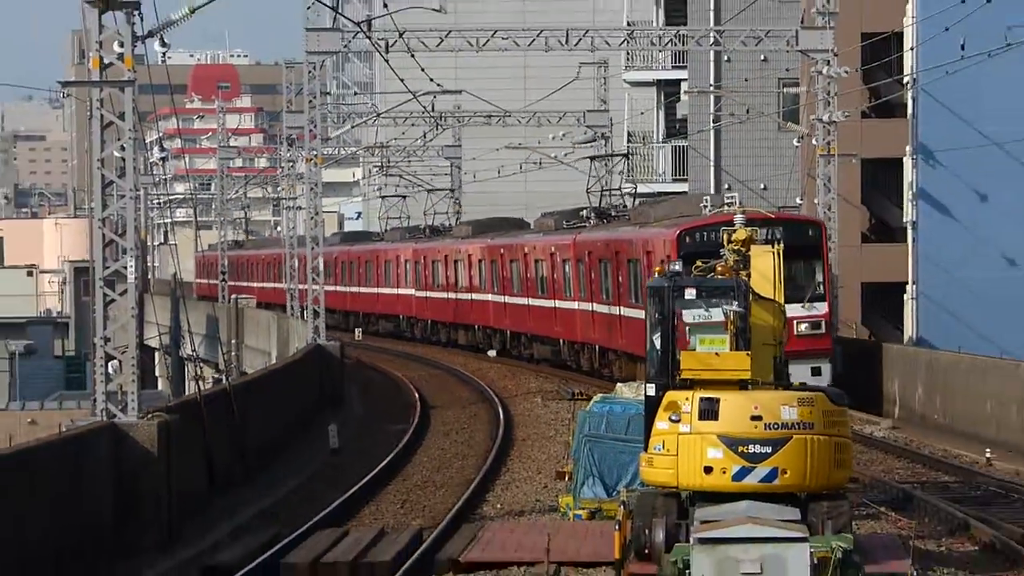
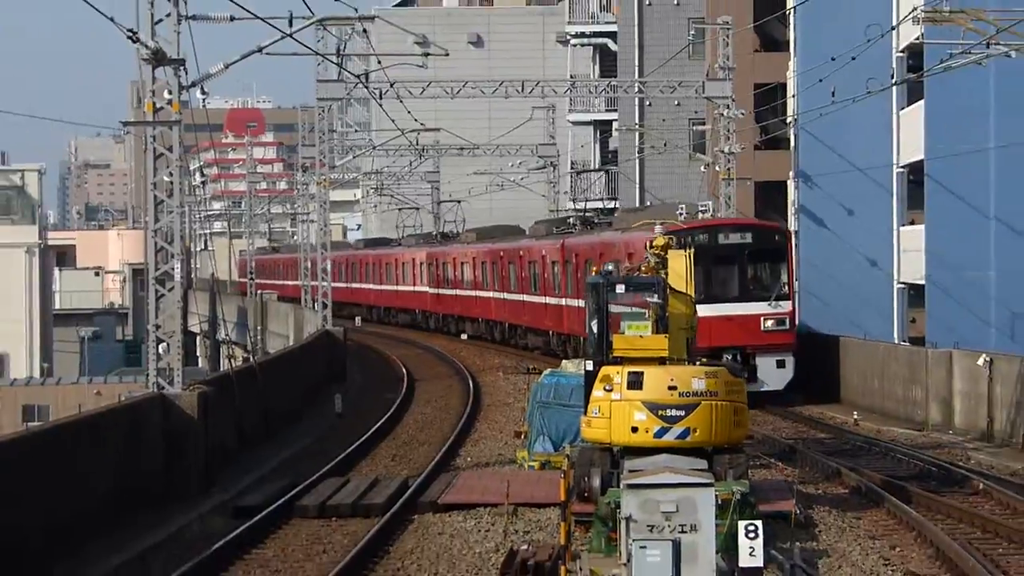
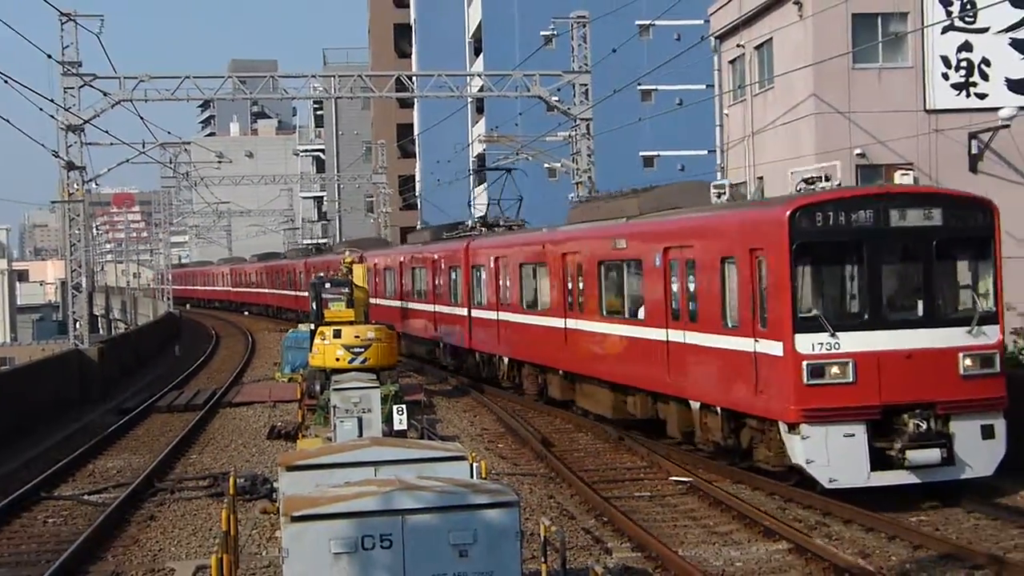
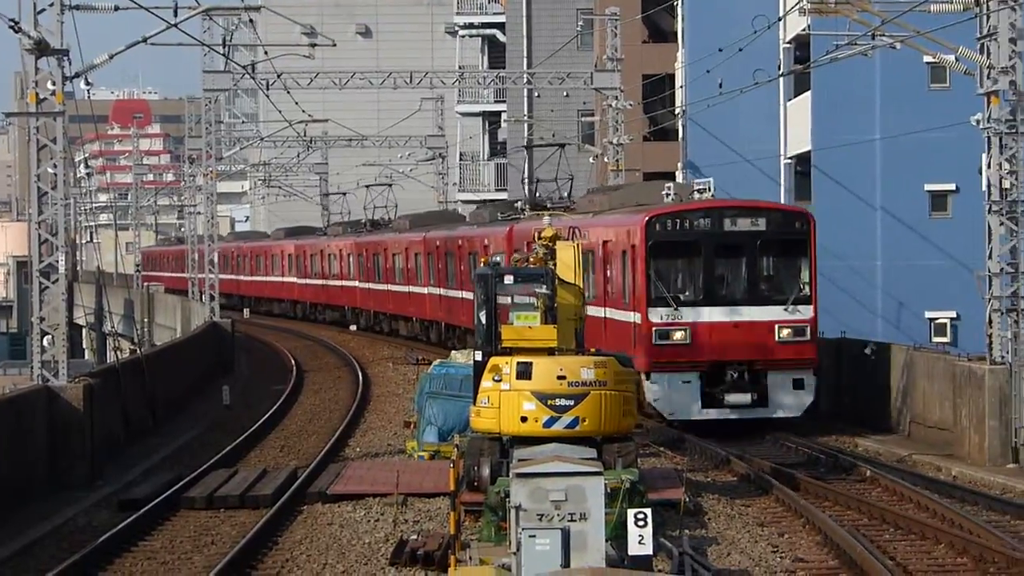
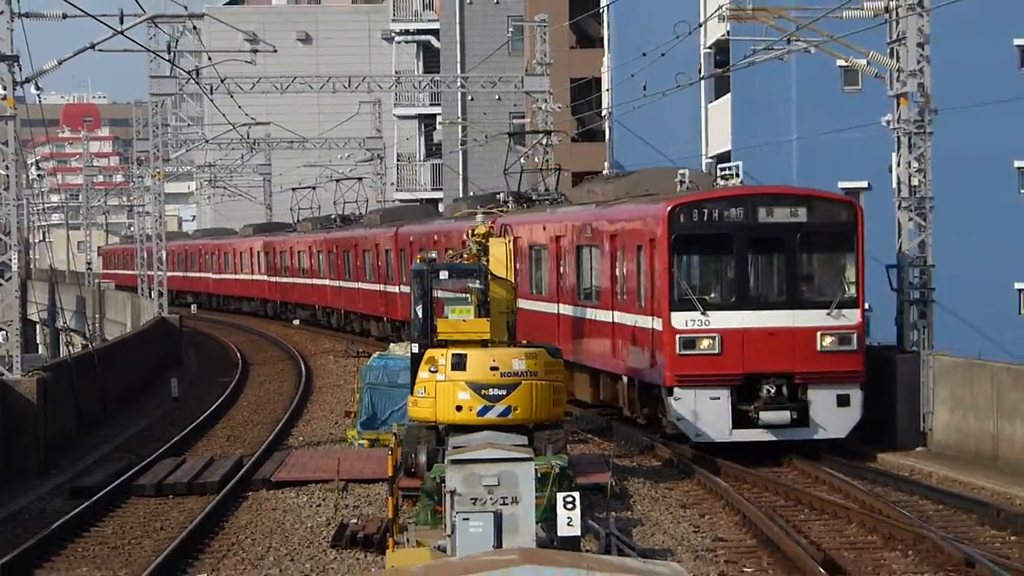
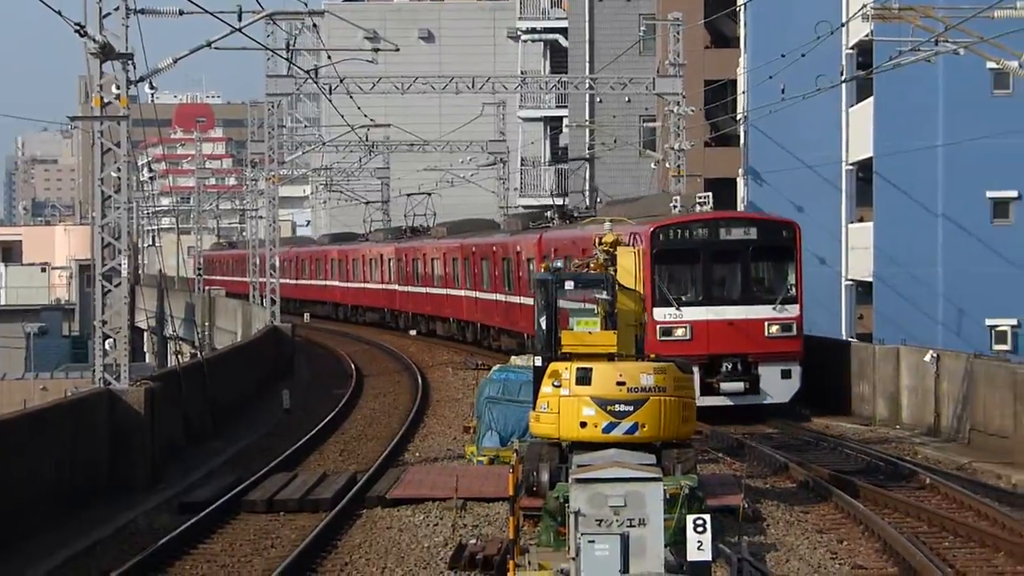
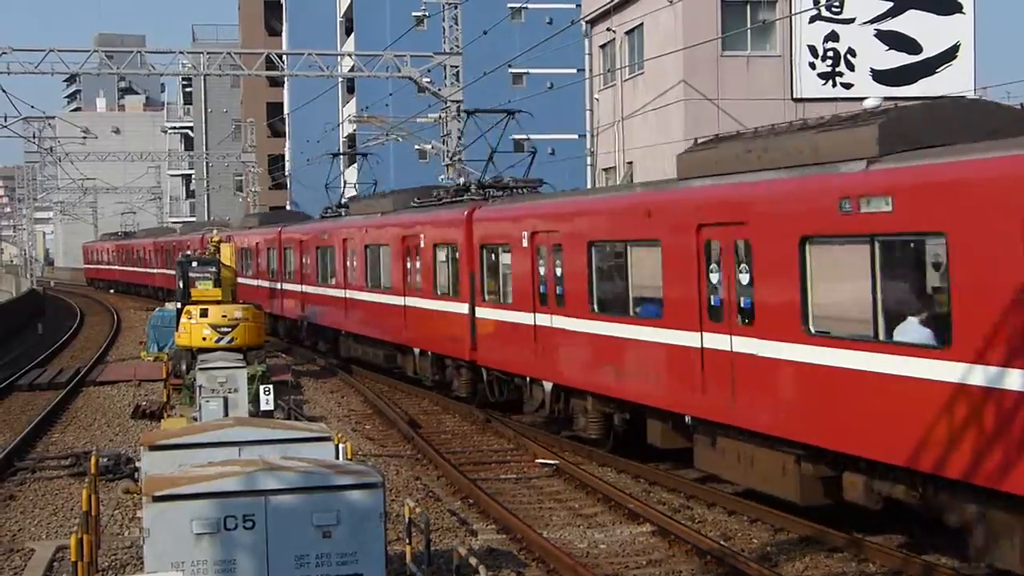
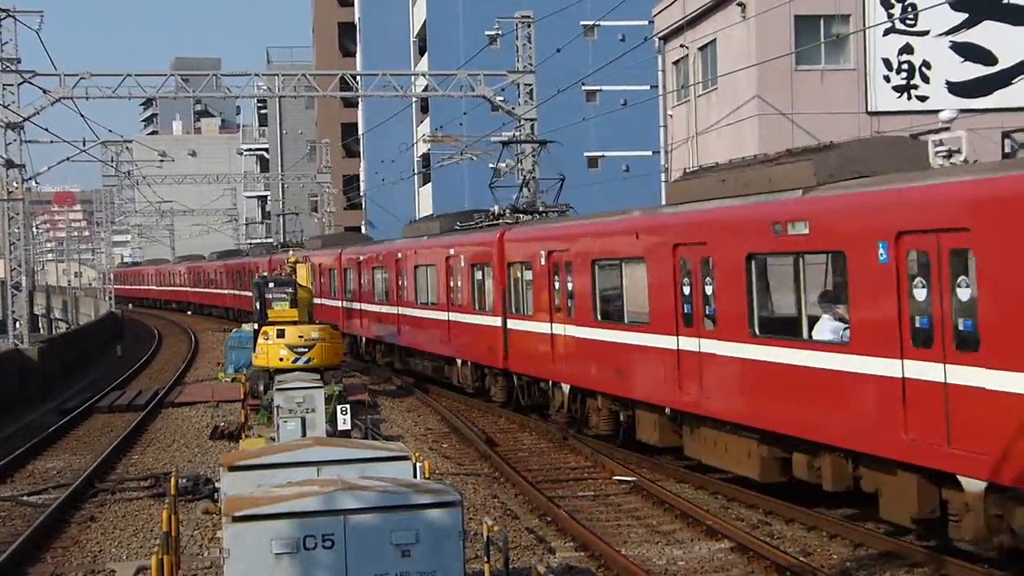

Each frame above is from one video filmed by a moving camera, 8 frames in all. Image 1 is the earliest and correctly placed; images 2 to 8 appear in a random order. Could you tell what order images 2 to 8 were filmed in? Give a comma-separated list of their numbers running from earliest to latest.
2, 6, 4, 5, 3, 8, 7
